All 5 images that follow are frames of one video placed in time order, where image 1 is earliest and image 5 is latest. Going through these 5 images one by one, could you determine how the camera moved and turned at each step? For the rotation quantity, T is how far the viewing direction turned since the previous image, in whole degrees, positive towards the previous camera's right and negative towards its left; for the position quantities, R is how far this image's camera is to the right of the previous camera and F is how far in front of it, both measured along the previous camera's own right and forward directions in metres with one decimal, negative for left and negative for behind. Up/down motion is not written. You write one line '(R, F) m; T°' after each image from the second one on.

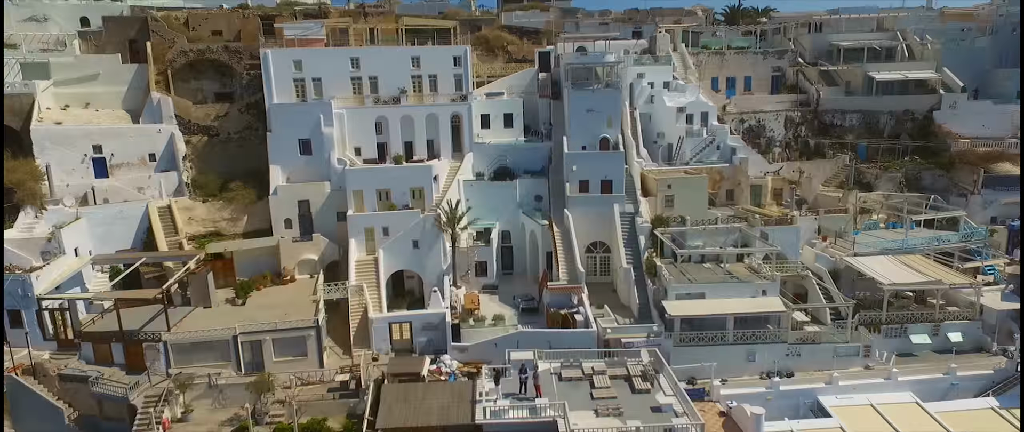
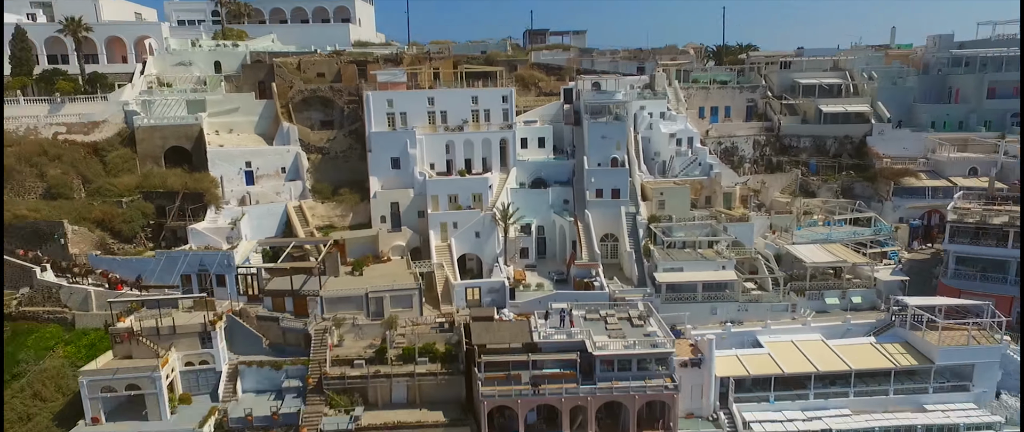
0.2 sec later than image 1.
(-0.7, -4.1) m; -1°
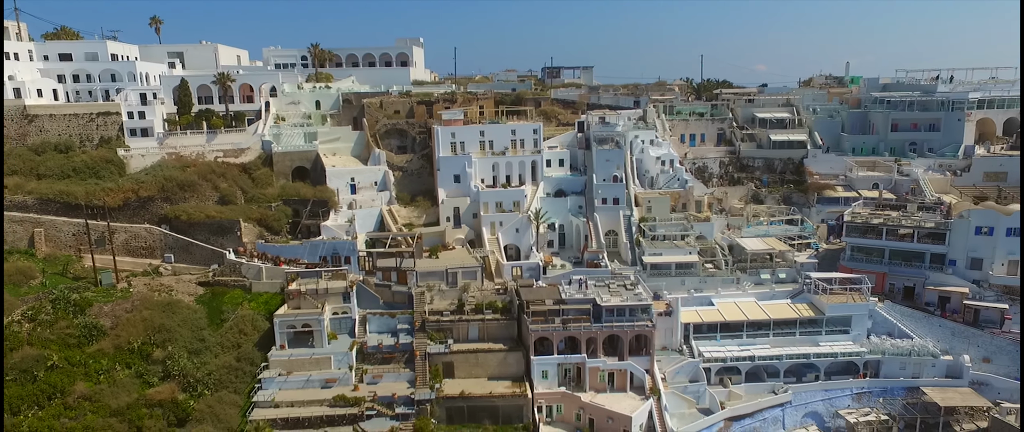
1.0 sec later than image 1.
(-0.9, -5.9) m; 0°
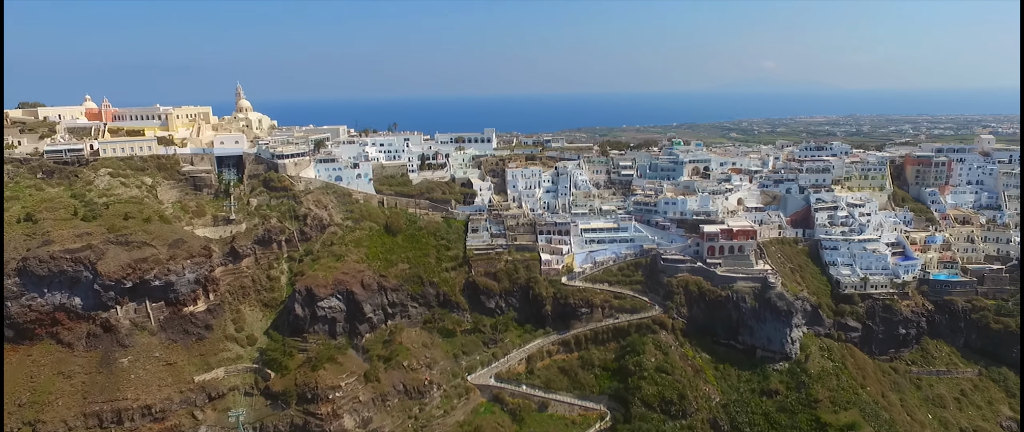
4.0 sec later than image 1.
(-1.5, -43.4) m; -1°
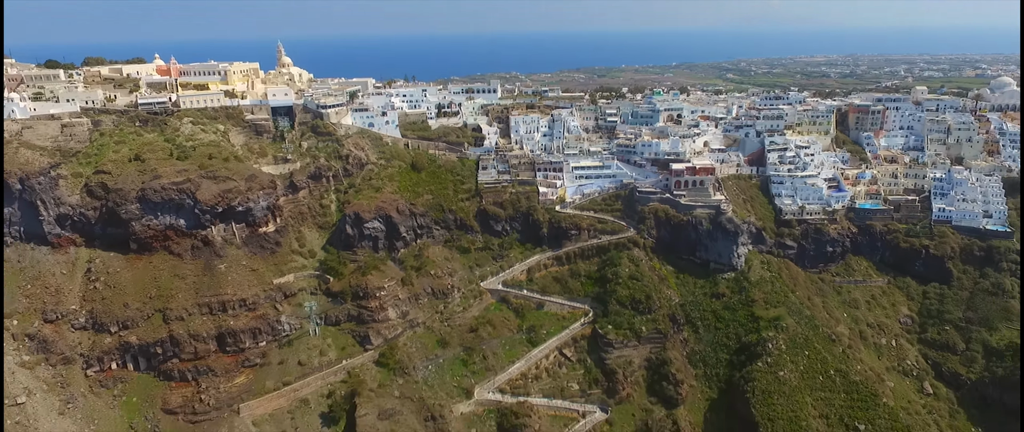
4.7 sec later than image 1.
(-0.5, -12.7) m; 0°
